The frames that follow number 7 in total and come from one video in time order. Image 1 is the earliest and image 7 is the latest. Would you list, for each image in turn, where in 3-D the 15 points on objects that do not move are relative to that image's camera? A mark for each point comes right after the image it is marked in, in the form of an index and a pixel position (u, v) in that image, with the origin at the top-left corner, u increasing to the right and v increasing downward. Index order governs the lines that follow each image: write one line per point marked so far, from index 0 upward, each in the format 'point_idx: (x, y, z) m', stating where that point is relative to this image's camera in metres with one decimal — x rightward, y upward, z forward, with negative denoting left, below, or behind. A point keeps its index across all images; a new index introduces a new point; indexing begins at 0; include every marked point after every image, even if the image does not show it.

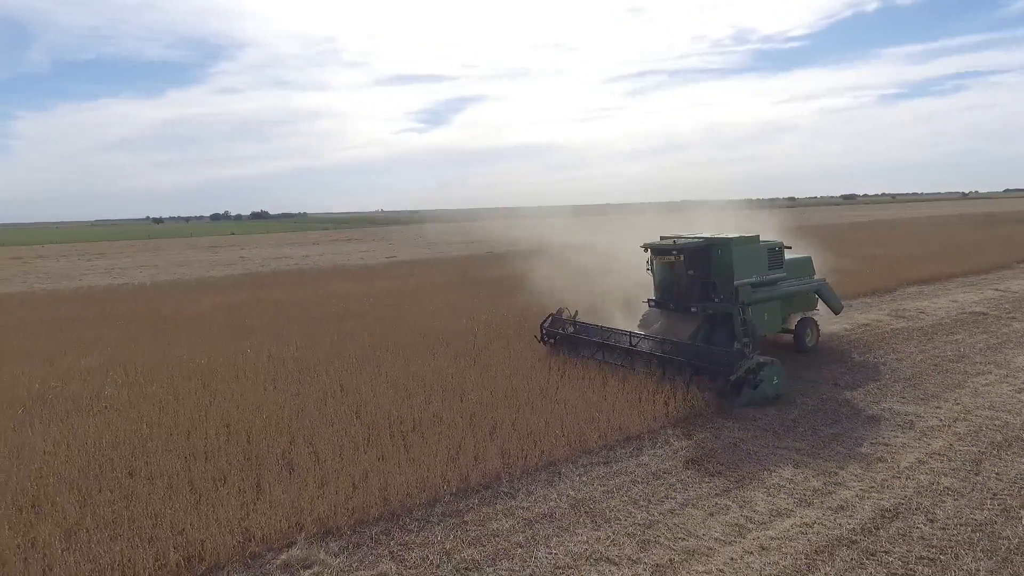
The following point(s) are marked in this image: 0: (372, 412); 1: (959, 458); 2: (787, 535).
0: (-1.7, -1.5, +7.6) m
1: (+4.3, -1.6, +5.9) m
2: (+2.1, -1.9, +4.8) m
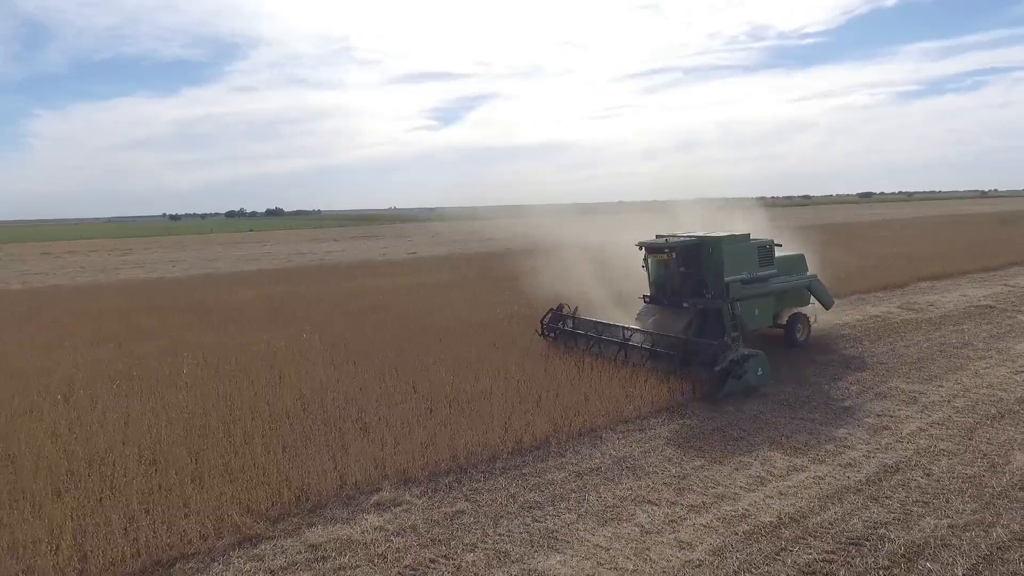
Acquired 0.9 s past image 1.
0: (-1.2, -1.4, +8.5) m
1: (+4.8, -1.5, +6.7) m
2: (+2.6, -1.7, +5.6) m
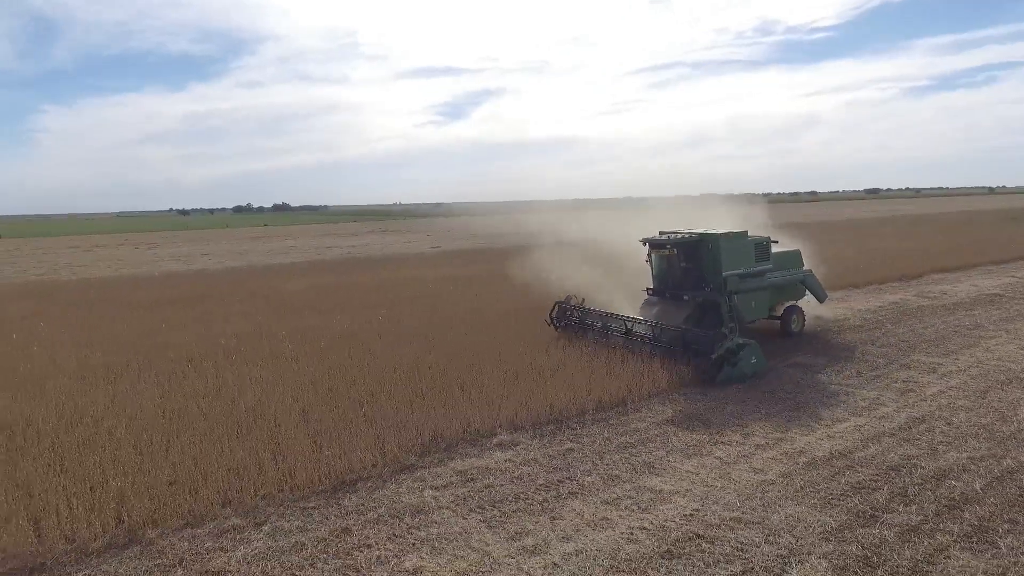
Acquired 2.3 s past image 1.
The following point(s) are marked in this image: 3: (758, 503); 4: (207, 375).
0: (-0.1, -1.2, +9.7) m
1: (+5.8, -1.3, +7.9) m
2: (+3.7, -1.5, +6.8) m
3: (+2.1, -1.8, +5.2) m
4: (-4.5, -1.3, +9.1) m
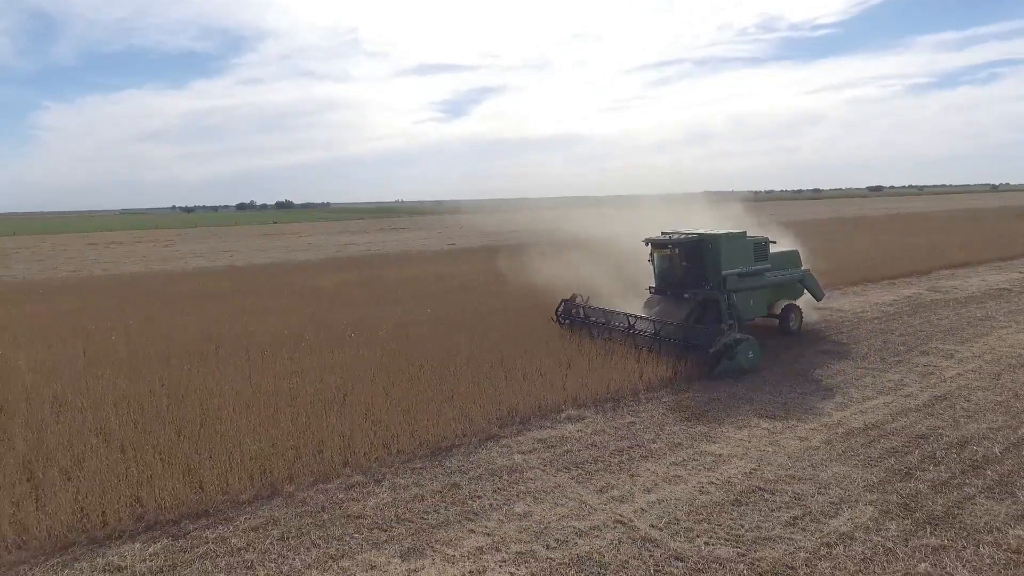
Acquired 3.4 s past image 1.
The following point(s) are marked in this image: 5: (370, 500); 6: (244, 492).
0: (+0.7, -1.1, +10.6) m
1: (+6.6, -1.2, +8.7) m
2: (+4.5, -1.4, +7.6) m
3: (+2.9, -1.7, +6.1) m
4: (-3.7, -1.2, +10.0) m
5: (-1.3, -1.9, +5.6) m
6: (-2.5, -1.9, +5.8) m
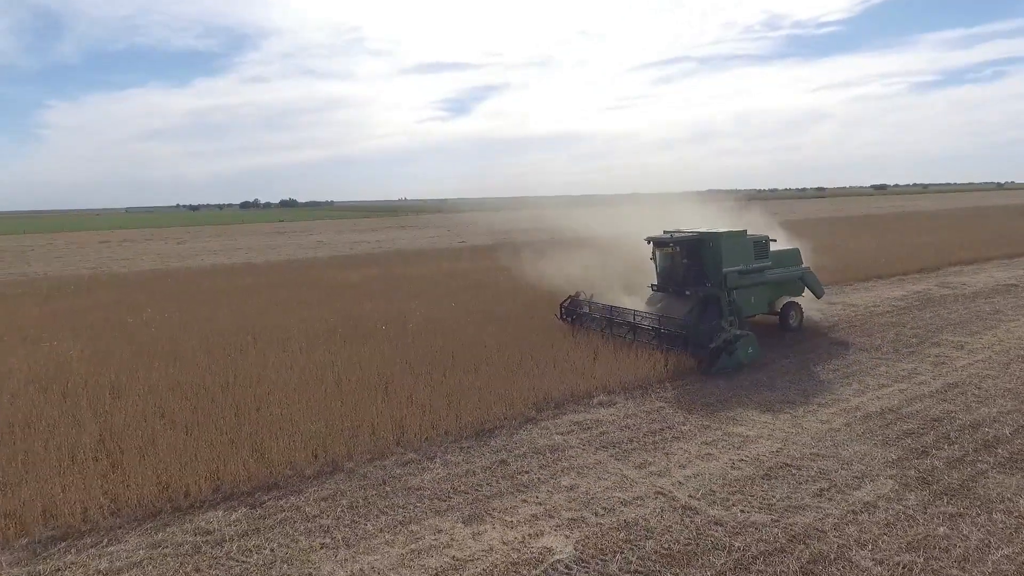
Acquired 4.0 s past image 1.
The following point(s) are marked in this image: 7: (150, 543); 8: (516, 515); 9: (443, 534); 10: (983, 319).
0: (+1.2, -0.9, +11.0) m
1: (+7.1, -1.1, +9.1) m
2: (+4.9, -1.3, +8.1) m
3: (+3.3, -1.6, +6.5) m
4: (-3.3, -1.1, +10.5) m
5: (-0.8, -1.8, +6.1) m
6: (-2.0, -1.8, +6.2) m
7: (-2.9, -2.0, +5.0) m
8: (0.0, -1.9, +5.3) m
9: (-0.5, -2.0, +5.0) m
10: (+8.9, -0.6, +11.8) m
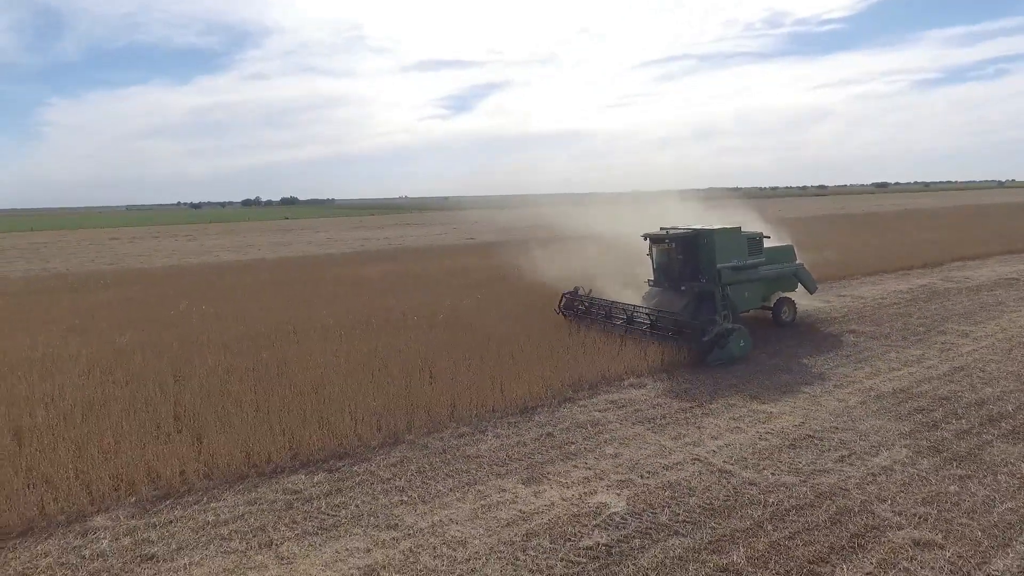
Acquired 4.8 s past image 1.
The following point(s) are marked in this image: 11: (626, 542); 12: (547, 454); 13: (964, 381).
0: (+1.7, -0.8, +11.6) m
1: (+7.6, -0.9, +9.7) m
2: (+5.4, -1.2, +8.6) m
3: (+3.8, -1.5, +7.1) m
4: (-2.8, -0.9, +11.1) m
5: (-0.3, -1.7, +6.7) m
6: (-1.5, -1.7, +6.8) m
7: (-2.4, -1.9, +5.6) m
8: (+0.5, -1.8, +5.9) m
9: (0.0, -1.8, +5.6) m
10: (+9.4, -0.4, +12.4) m
11: (+0.9, -1.9, +4.7) m
12: (+0.4, -1.7, +6.4) m
13: (+5.9, -1.2, +8.2) m
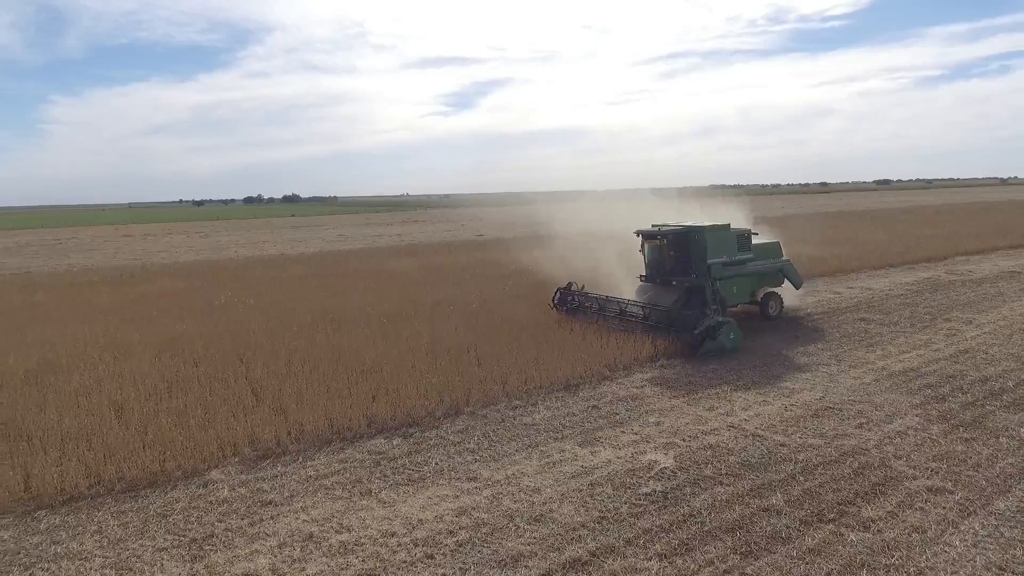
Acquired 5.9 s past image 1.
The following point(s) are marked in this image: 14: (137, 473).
0: (+2.3, -0.6, +12.4) m
1: (+8.2, -0.8, +10.4) m
2: (+6.0, -1.0, +9.4) m
3: (+4.4, -1.3, +7.9) m
4: (-2.1, -0.8, +11.8) m
5: (+0.3, -1.5, +7.5) m
6: (-0.9, -1.5, +7.6) m
7: (-1.8, -1.7, +6.3) m
8: (+1.1, -1.6, +6.6) m
9: (+0.6, -1.7, +6.3) m
10: (+10.0, -0.3, +13.1) m
11: (+1.5, -1.8, +5.5) m
12: (+1.0, -1.6, +7.2) m
13: (+6.6, -1.1, +9.0) m
14: (-3.6, -1.8, +6.0) m
